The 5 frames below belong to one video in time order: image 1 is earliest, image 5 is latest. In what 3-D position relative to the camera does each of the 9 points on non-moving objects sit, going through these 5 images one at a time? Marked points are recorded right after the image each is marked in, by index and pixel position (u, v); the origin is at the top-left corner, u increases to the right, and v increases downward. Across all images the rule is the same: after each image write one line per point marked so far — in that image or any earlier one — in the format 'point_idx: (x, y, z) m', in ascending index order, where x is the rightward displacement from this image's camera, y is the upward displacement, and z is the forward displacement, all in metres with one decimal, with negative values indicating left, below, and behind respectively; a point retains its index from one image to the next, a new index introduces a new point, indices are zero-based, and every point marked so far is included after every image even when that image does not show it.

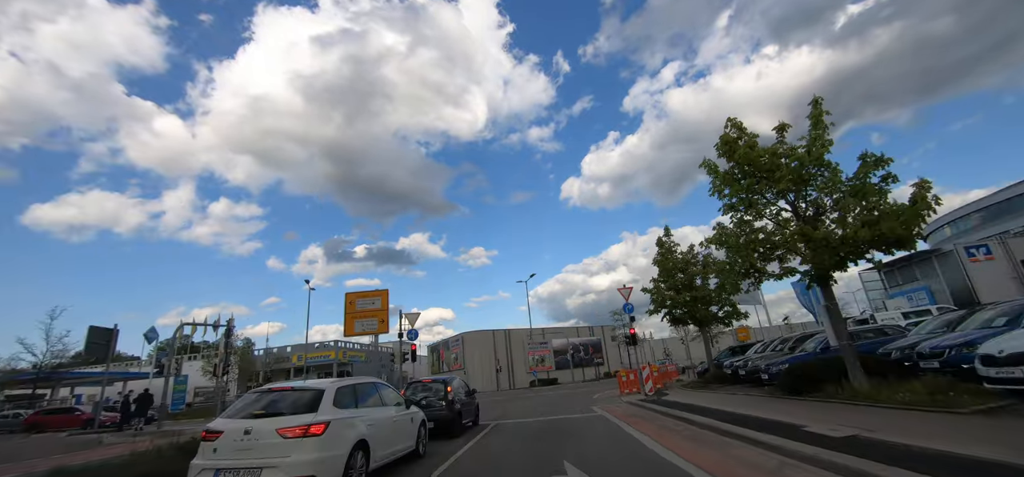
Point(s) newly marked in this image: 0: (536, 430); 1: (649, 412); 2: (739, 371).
0: (+0.9, -6.7, +15.0) m
1: (+5.1, -7.2, +18.4) m
2: (+10.0, -5.8, +18.6) m
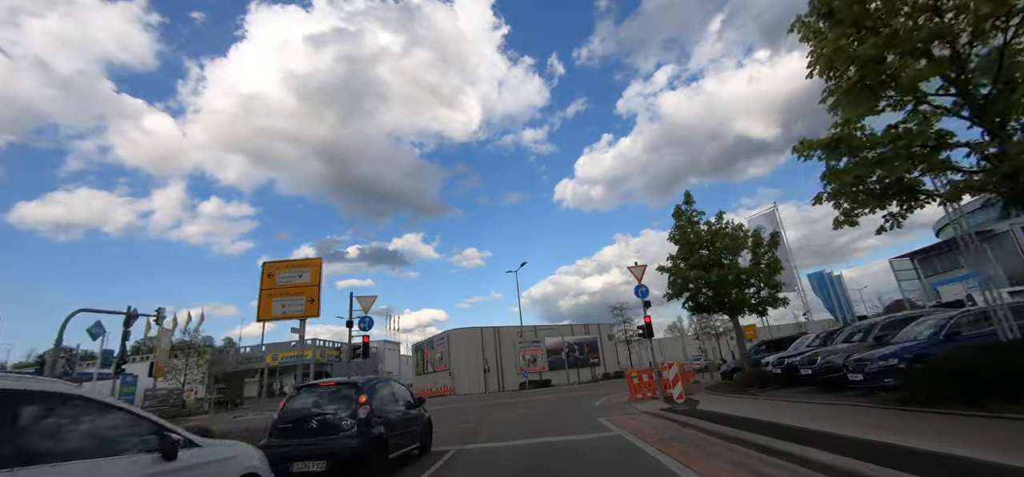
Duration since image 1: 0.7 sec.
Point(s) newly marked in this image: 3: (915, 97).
0: (+0.3, -5.1, +10.0) m
1: (+4.4, -5.6, +13.5) m
2: (+9.3, -4.2, +13.7) m
3: (+6.4, +2.2, +6.8) m
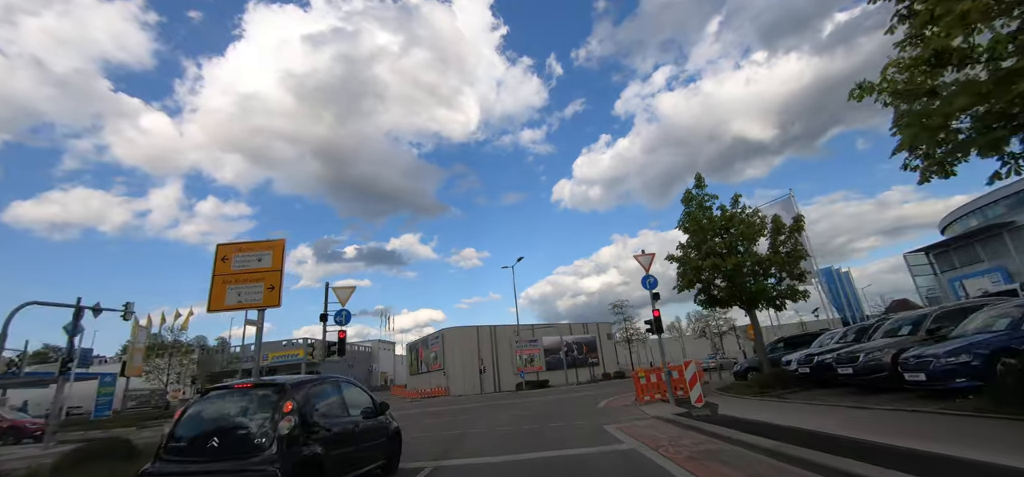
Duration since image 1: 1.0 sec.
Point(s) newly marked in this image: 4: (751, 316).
0: (+0.1, -4.5, +8.2) m
1: (+4.2, -5.0, +11.7) m
2: (+9.1, -3.6, +12.0) m
3: (+6.2, +2.8, +5.0) m
4: (+9.7, -3.2, +17.4) m
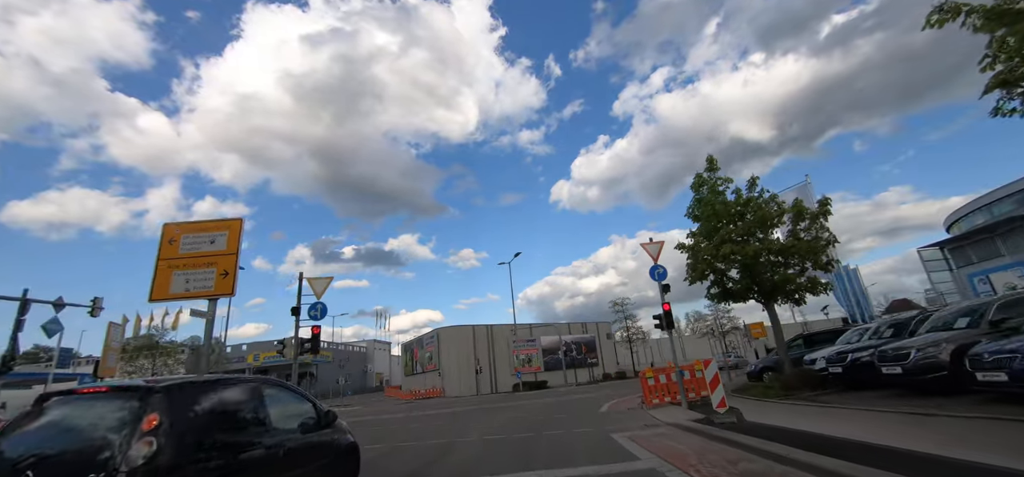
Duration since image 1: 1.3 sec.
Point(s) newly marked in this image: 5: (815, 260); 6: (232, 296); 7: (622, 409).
0: (-0.1, -4.0, +6.6) m
1: (+4.0, -4.5, +10.1) m
2: (+8.9, -3.2, +10.4) m
3: (+6.1, +3.3, +3.4) m
4: (+9.5, -2.7, +15.8) m
5: (+10.4, -0.7, +14.8) m
6: (-6.3, -1.3, +9.7) m
7: (+4.0, -6.1, +15.3) m
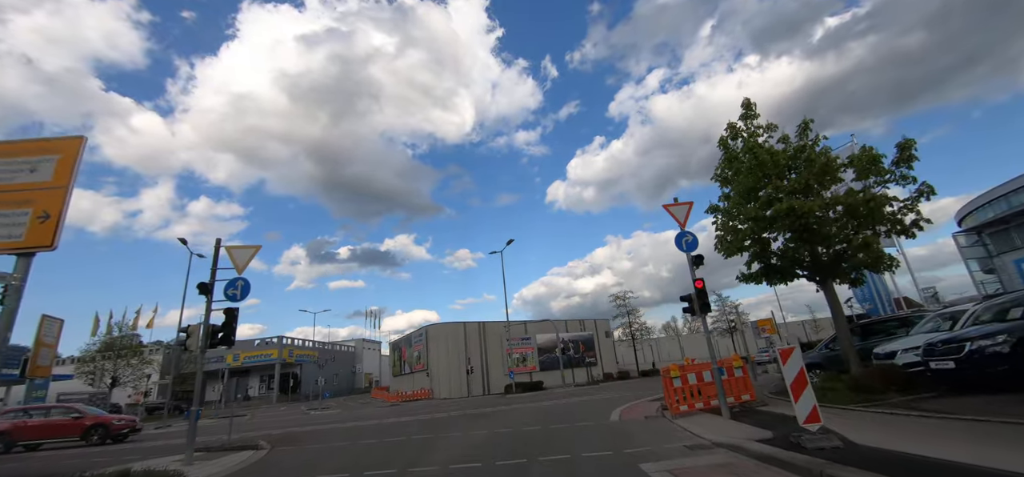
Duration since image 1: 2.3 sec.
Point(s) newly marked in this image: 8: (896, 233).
0: (-0.4, -2.8, +3.2) m
1: (+3.6, -3.4, +6.7) m
2: (+8.5, -2.0, +7.0) m
3: (+5.8, +4.4, 0.0) m
4: (+9.1, -1.6, +12.5) m
5: (+10.0, +0.4, +11.4) m
6: (-6.7, -0.2, +6.2) m
7: (+3.6, -5.0, +11.8) m
8: (+10.3, +0.1, +11.4) m
